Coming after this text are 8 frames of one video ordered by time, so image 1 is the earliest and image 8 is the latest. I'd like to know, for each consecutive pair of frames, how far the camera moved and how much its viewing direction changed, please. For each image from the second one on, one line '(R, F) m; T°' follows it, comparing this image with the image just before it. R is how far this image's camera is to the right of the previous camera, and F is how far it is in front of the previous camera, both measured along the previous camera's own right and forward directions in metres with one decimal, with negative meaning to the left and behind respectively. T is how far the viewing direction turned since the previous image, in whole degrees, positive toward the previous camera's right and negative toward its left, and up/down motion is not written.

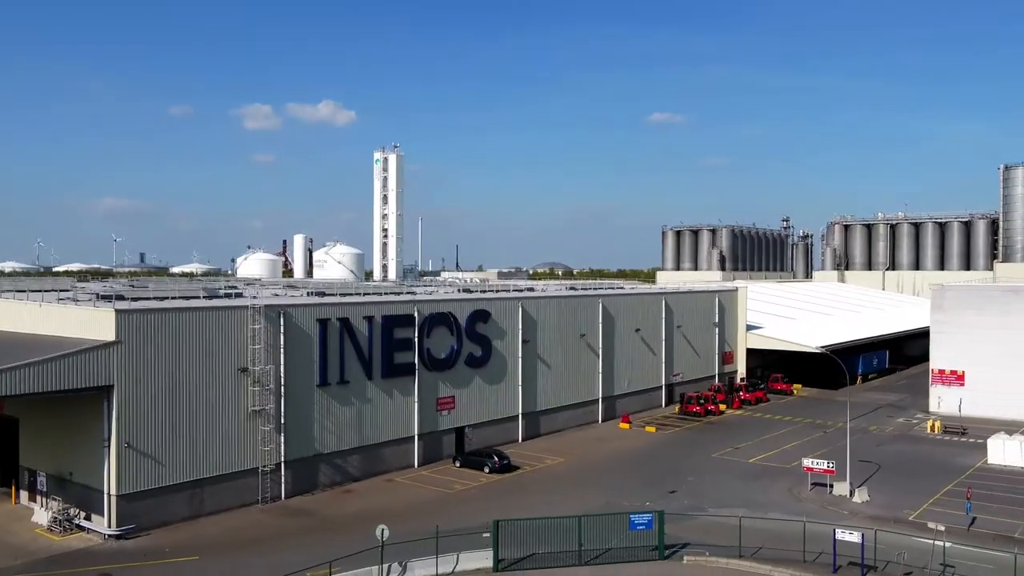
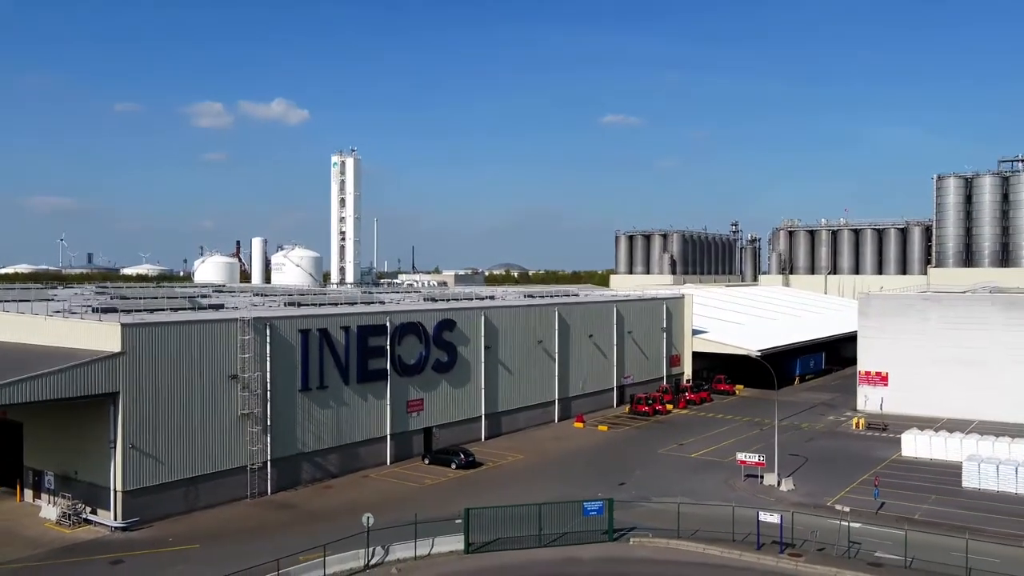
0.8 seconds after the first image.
(-0.3, -2.6) m; +3°
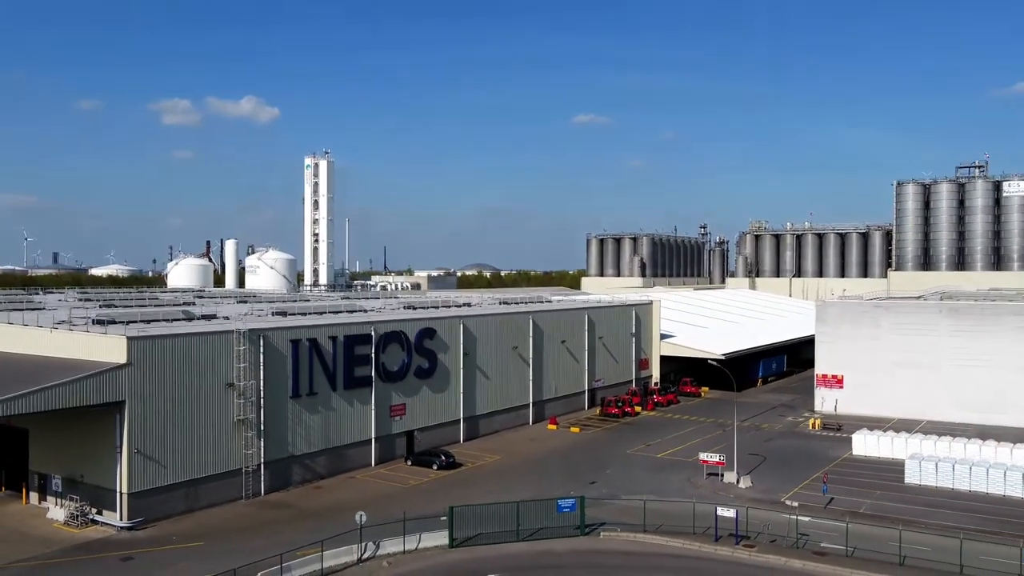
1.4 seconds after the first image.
(-0.2, -1.9) m; +2°
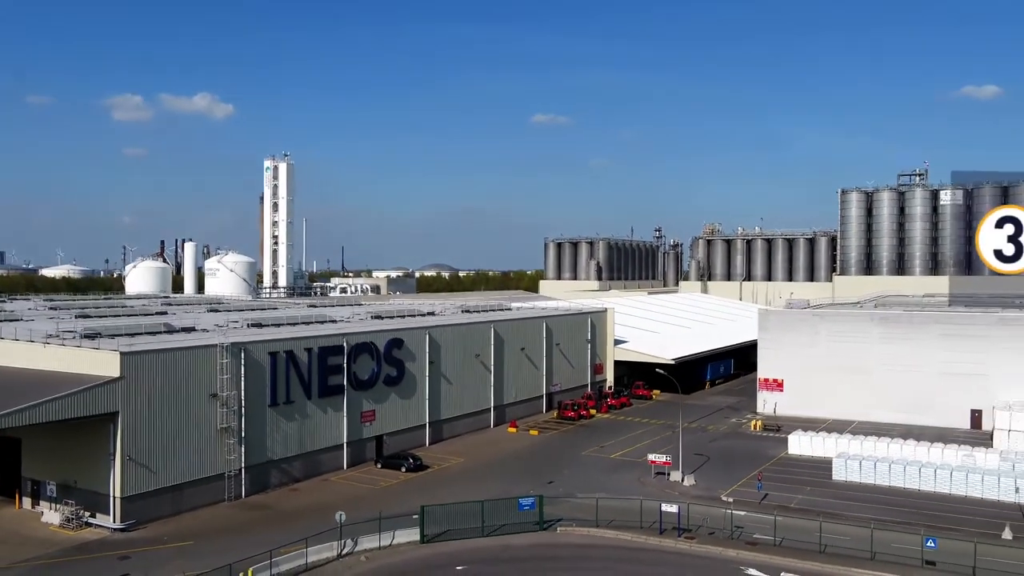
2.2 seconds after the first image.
(-0.2, -2.4) m; +3°
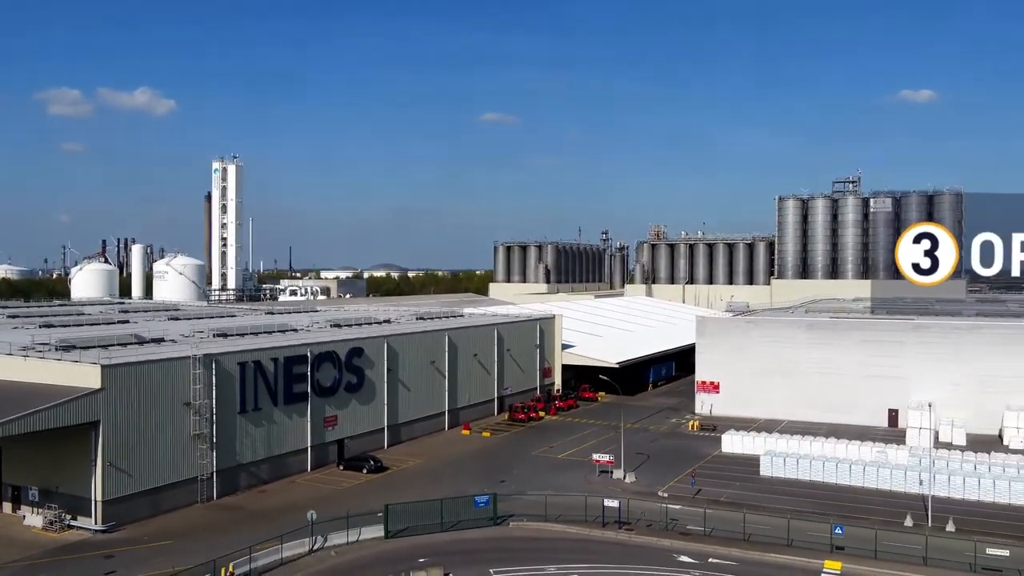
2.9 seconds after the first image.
(-0.3, -2.5) m; +4°
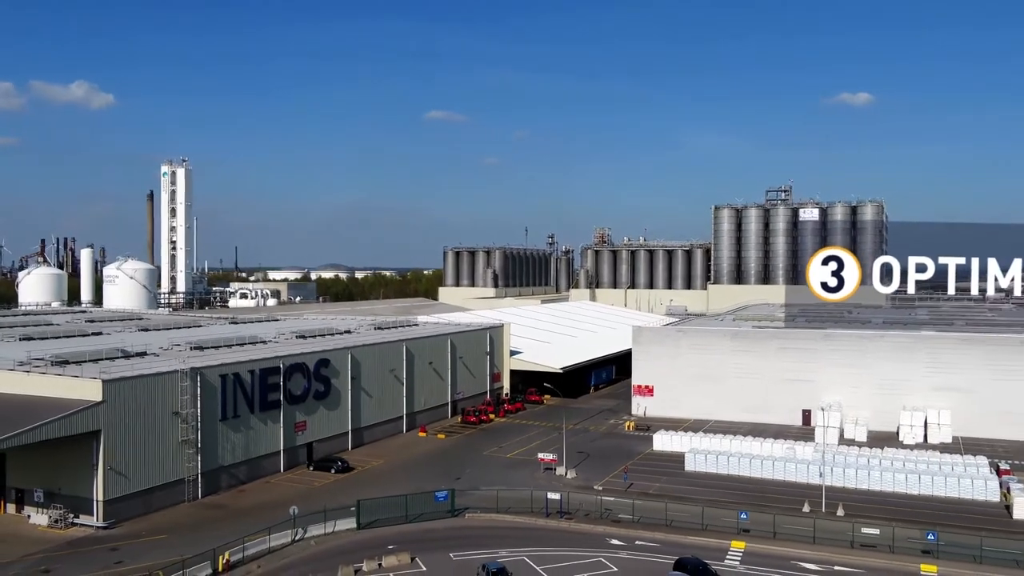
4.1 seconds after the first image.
(-0.3, -4.2) m; +4°
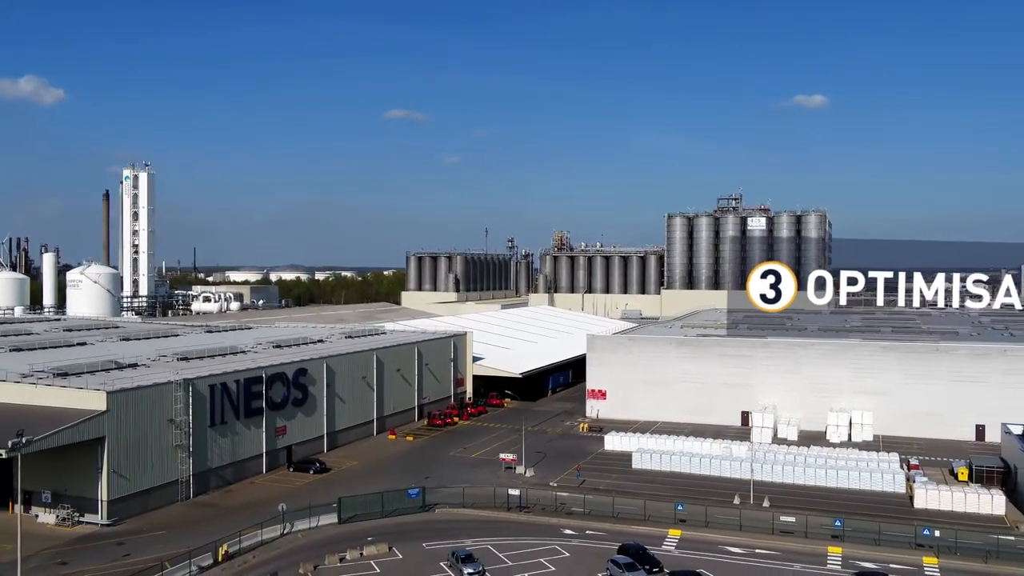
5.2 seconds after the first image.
(-0.2, -4.0) m; +3°
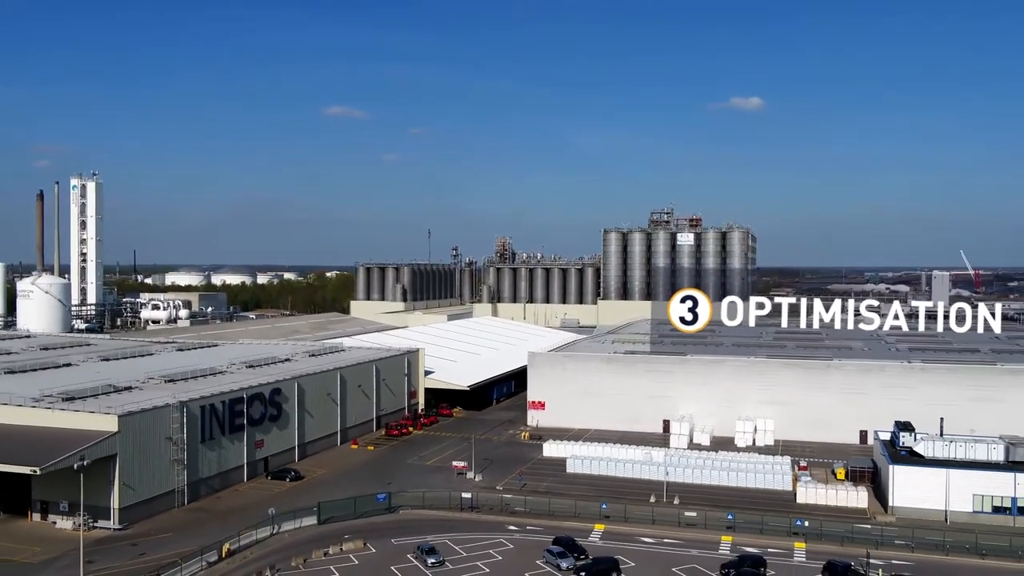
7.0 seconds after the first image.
(-0.6, -6.9) m; +4°
